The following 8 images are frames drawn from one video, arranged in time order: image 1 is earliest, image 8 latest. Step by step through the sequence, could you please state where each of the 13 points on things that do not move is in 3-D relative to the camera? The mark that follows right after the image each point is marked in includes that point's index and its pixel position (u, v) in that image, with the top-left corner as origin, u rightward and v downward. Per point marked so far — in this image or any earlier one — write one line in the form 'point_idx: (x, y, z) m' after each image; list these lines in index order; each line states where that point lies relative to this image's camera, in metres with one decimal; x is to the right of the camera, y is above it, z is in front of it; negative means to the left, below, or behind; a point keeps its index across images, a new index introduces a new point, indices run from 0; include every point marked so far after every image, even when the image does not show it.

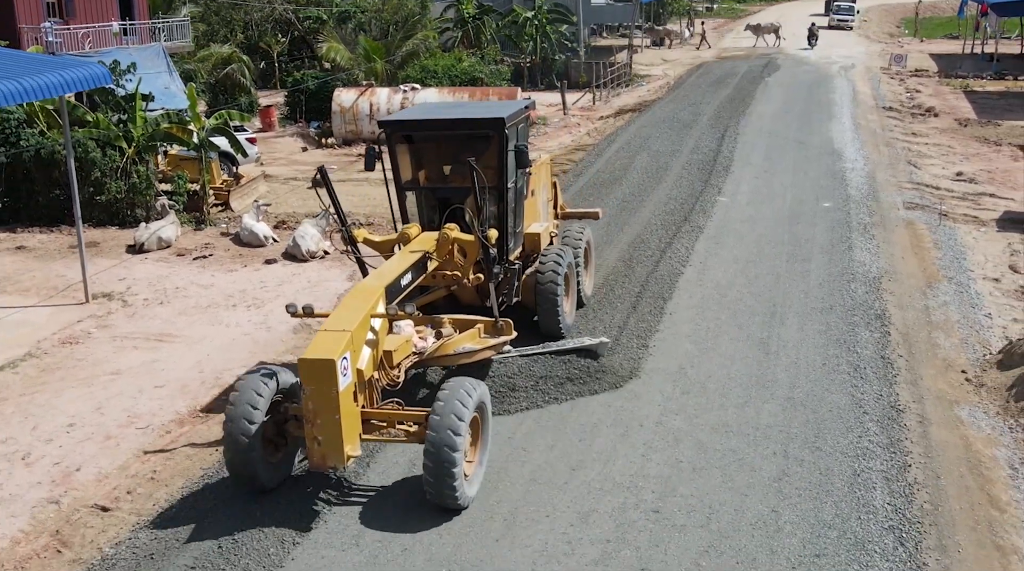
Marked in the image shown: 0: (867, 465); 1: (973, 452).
0: (+2.9, -1.4, +9.0) m
1: (+3.9, -1.4, +9.5) m
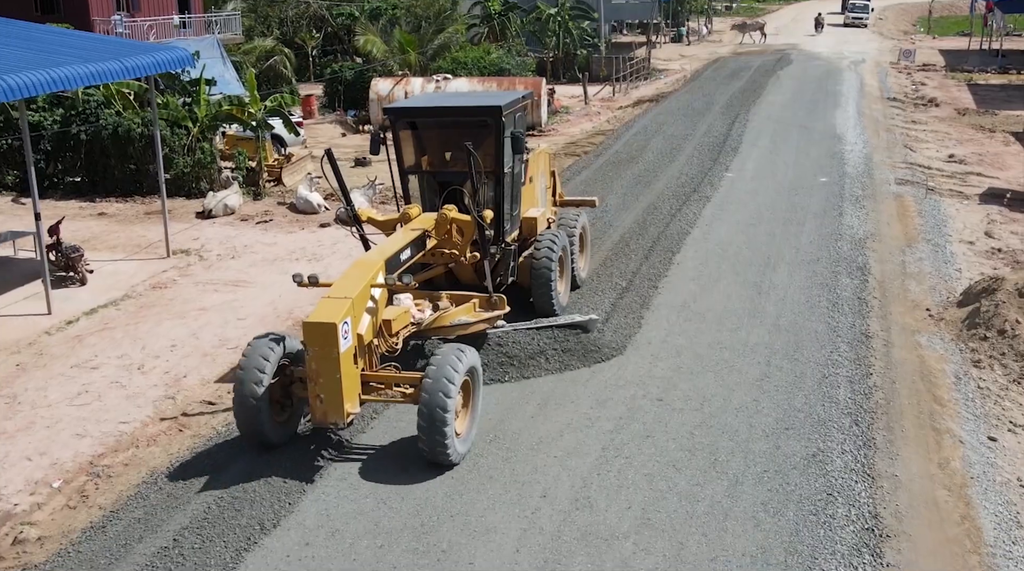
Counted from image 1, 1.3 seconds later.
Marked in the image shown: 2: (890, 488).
0: (+3.2, -0.8, +10.9) m
1: (+4.2, -0.8, +11.4) m
2: (+3.0, -1.6, +8.7) m
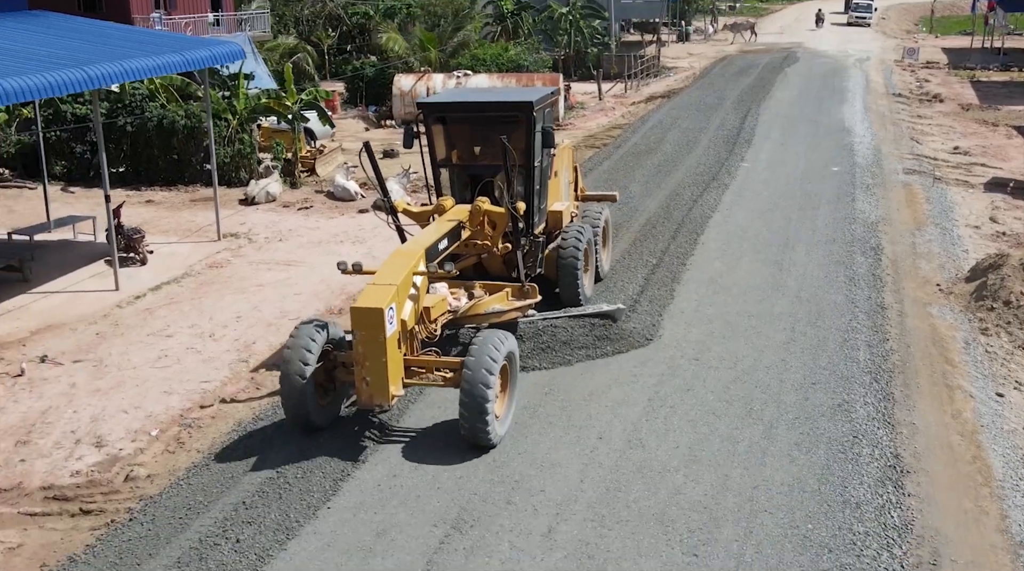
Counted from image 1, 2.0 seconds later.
0: (+3.7, -0.5, +11.9) m
1: (+4.7, -0.5, +12.4) m
2: (+3.4, -1.3, +9.7) m
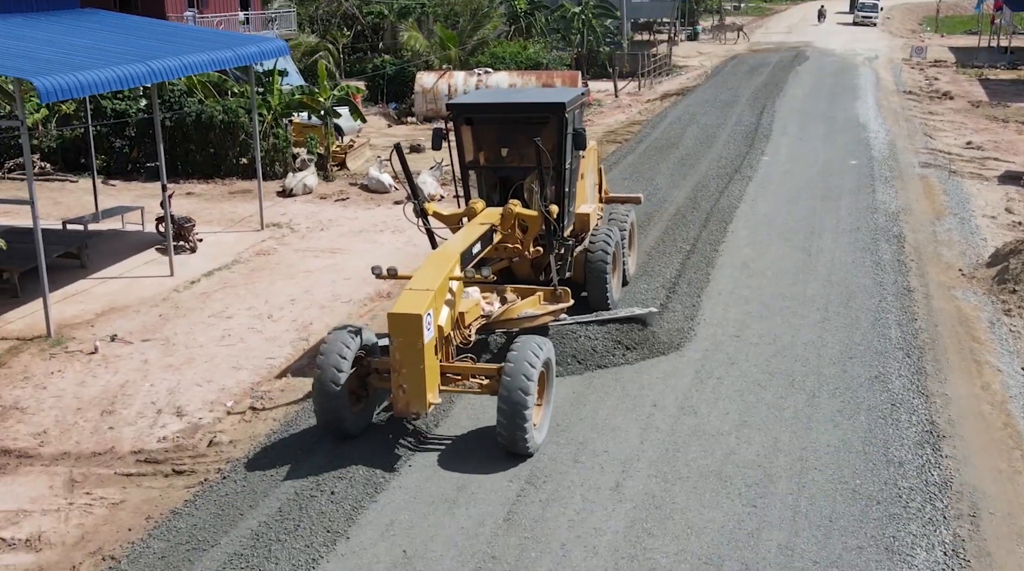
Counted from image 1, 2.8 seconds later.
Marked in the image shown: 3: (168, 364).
0: (+4.2, -0.3, +12.5) m
1: (+5.3, -0.3, +13.0) m
2: (+4.0, -1.1, +10.3) m
3: (-3.7, -0.9, +12.0) m
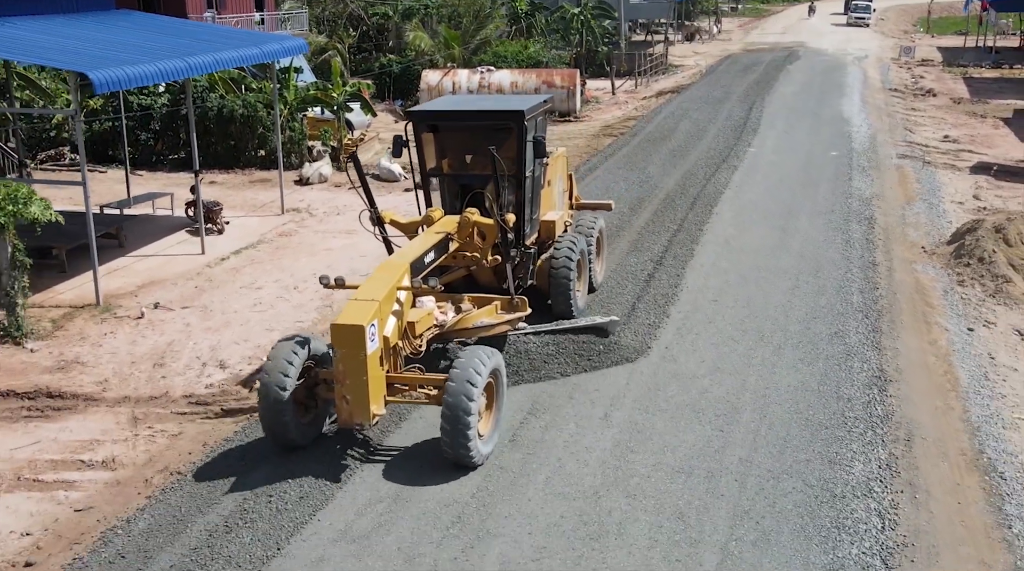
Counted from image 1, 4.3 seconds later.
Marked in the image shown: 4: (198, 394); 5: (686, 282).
0: (+4.2, 0.0, +14.0) m
1: (+5.3, 0.0, +14.5) m
2: (+4.0, -0.7, +11.8) m
3: (-3.7, -0.5, +13.5) m
4: (-3.2, -1.1, +11.3) m
5: (+2.2, 0.0, +13.9) m
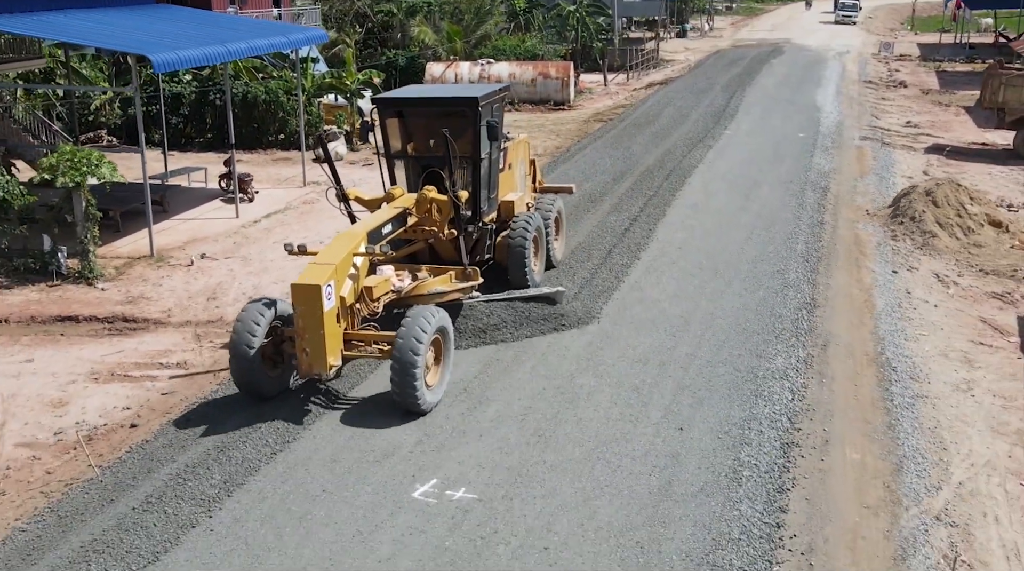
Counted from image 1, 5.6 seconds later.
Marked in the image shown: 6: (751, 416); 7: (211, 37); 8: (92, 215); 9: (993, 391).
0: (+4.2, +0.7, +16.4) m
1: (+5.2, +0.7, +16.9) m
2: (+4.0, 0.0, +14.1) m
3: (-3.7, +0.2, +15.9) m
4: (-3.2, -0.4, +13.7) m
5: (+2.1, +0.7, +16.3) m
6: (+2.1, -1.2, +9.9) m
7: (-5.1, +4.2, +19.0) m
8: (-5.9, +1.0, +15.7) m
9: (+5.0, -1.1, +11.5) m
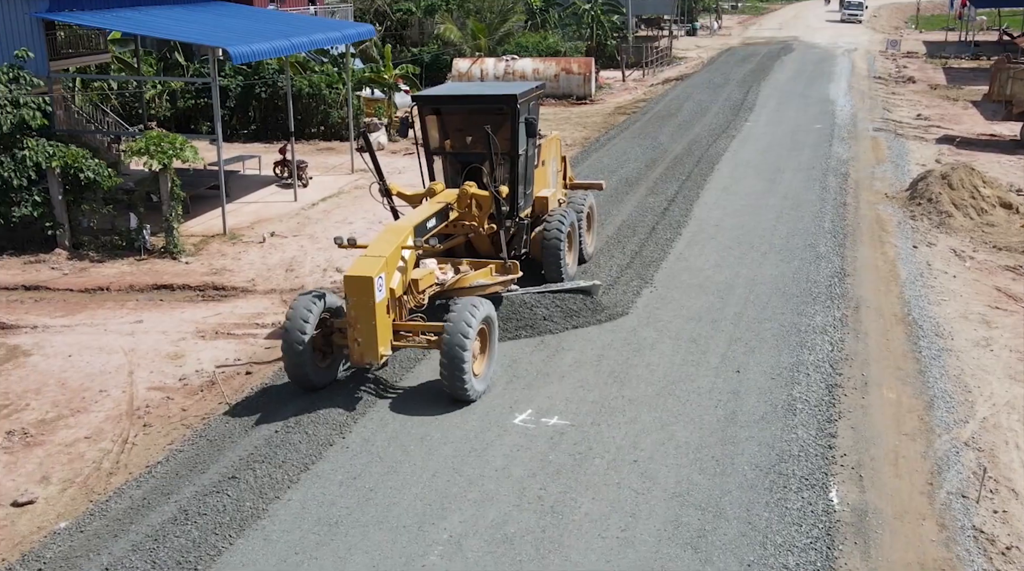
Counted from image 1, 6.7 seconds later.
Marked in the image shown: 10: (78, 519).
0: (+4.9, +1.1, +17.7) m
1: (+6.0, +1.1, +18.2) m
2: (+4.7, +0.4, +15.5) m
3: (-3.0, +0.6, +17.2) m
4: (-2.5, 0.0, +15.0) m
5: (+2.9, +1.1, +17.6) m
6: (+2.9, -0.8, +11.2) m
7: (-4.4, +4.6, +20.3) m
8: (-5.1, +1.4, +17.0) m
9: (+5.7, -0.7, +12.8) m
10: (-3.3, -1.8, +8.4) m
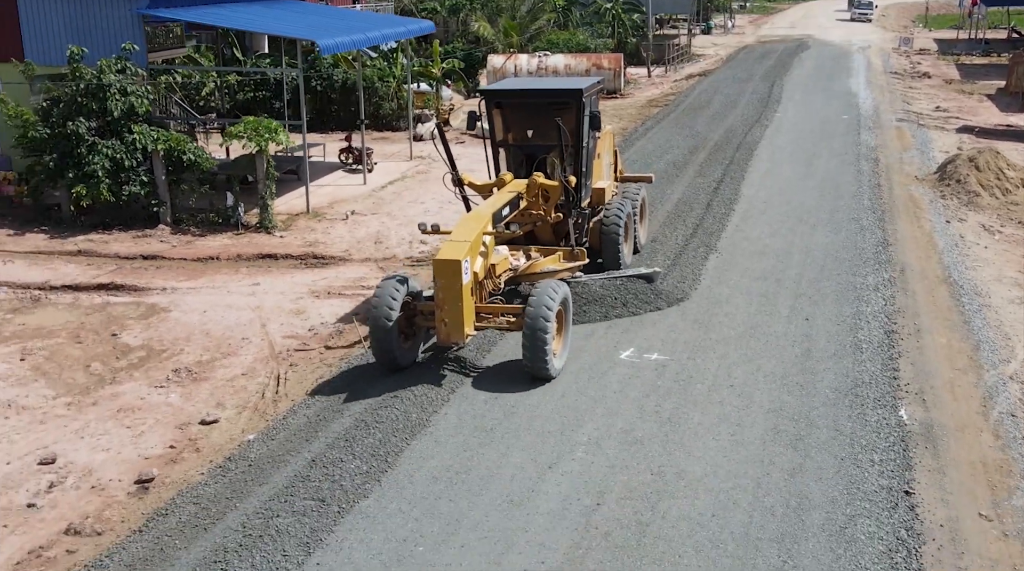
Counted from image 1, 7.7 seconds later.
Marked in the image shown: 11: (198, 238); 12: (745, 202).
0: (+6.0, +1.5, +19.2) m
1: (+7.1, +1.6, +19.7) m
2: (+5.8, +0.8, +17.0) m
3: (-1.9, +1.0, +18.7) m
4: (-1.4, +0.4, +16.5) m
5: (+4.0, +1.6, +19.1) m
6: (+3.9, -0.3, +12.7) m
7: (-3.3, +5.1, +21.9) m
8: (-4.0, +1.8, +18.5) m
9: (+6.8, -0.2, +14.3) m
10: (-2.2, -1.3, +9.9) m
11: (-5.0, +0.8, +17.8) m
12: (+3.8, +1.3, +18.3) m
